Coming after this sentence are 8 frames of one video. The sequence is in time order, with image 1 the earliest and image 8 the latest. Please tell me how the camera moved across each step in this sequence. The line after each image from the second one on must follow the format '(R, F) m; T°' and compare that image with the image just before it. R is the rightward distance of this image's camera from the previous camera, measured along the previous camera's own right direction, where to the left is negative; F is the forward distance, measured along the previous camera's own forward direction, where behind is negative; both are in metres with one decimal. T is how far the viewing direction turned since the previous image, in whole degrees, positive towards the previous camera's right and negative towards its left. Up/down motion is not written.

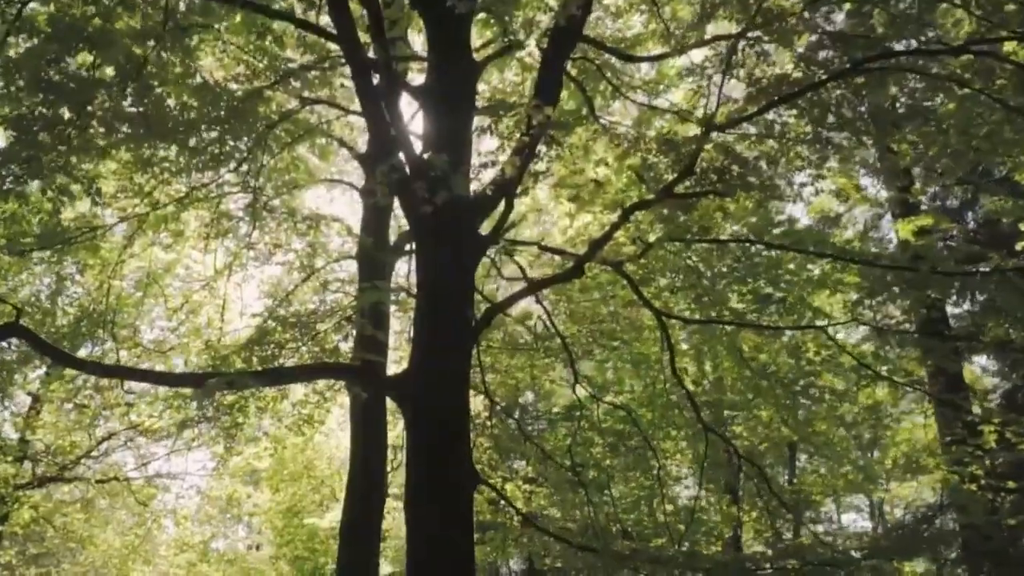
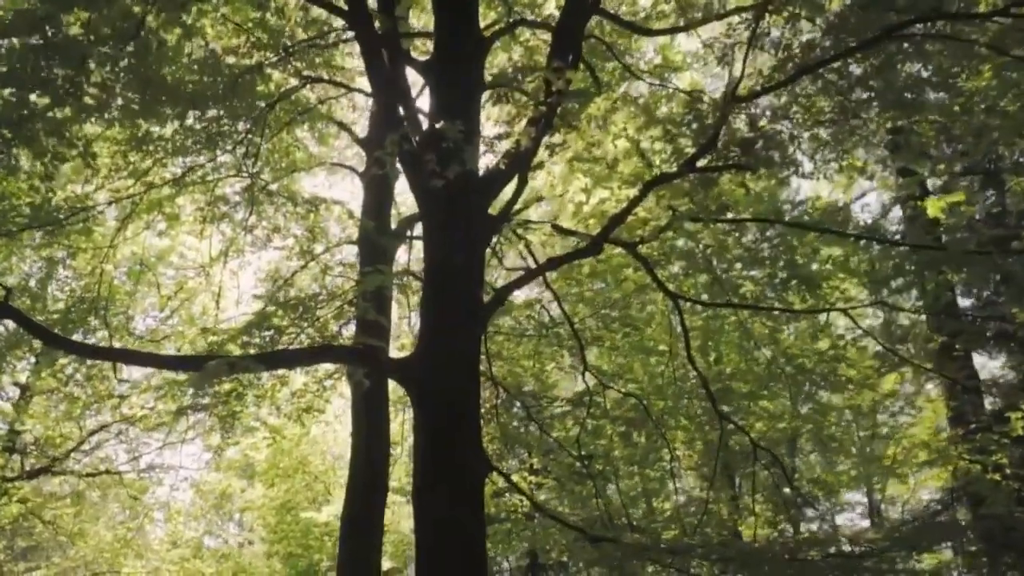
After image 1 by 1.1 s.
(-0.2, +0.3) m; +1°
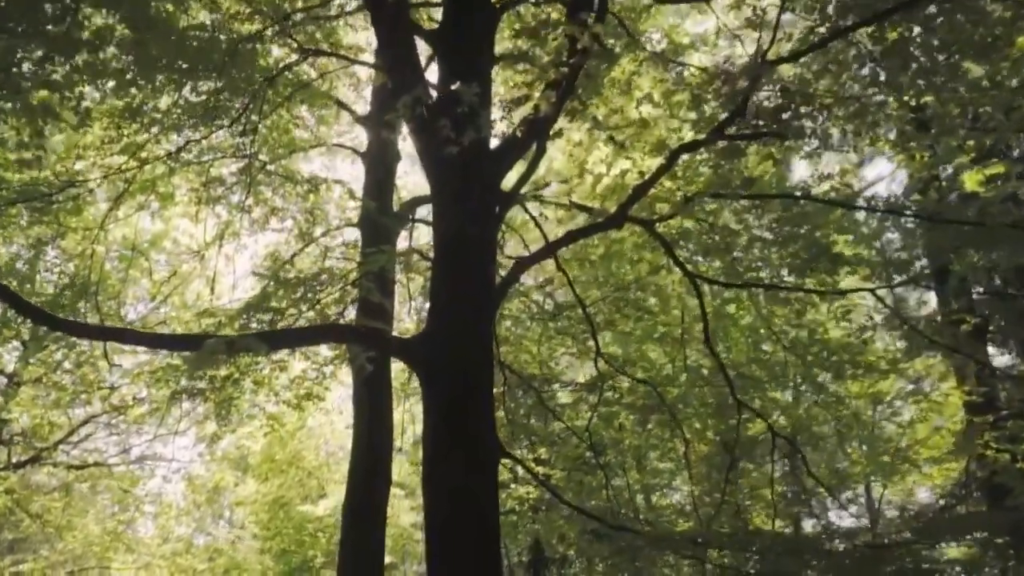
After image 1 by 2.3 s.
(-0.2, +0.4) m; +1°
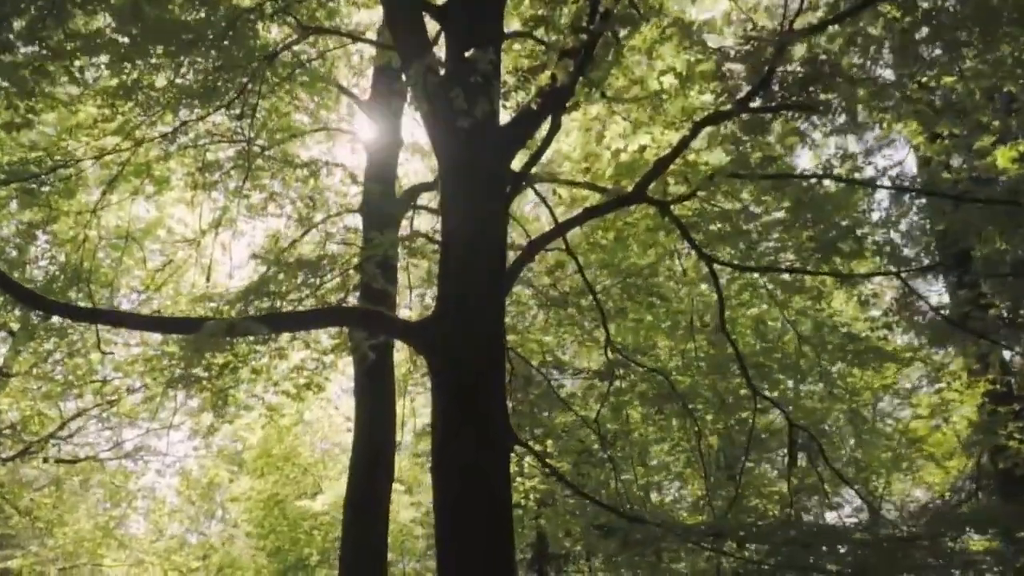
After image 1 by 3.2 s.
(-0.2, +0.3) m; 0°
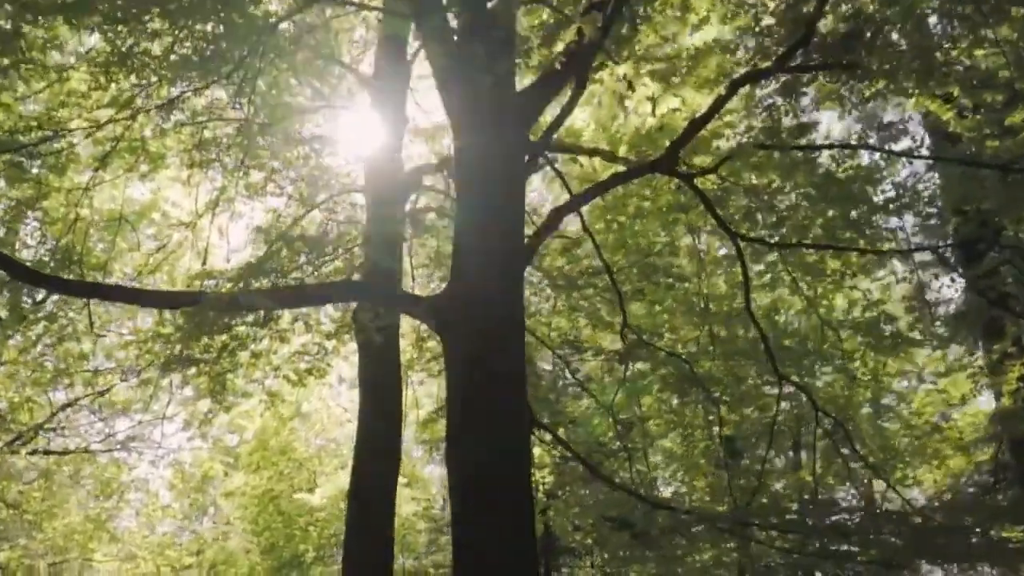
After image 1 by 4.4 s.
(-0.2, +0.4) m; +1°
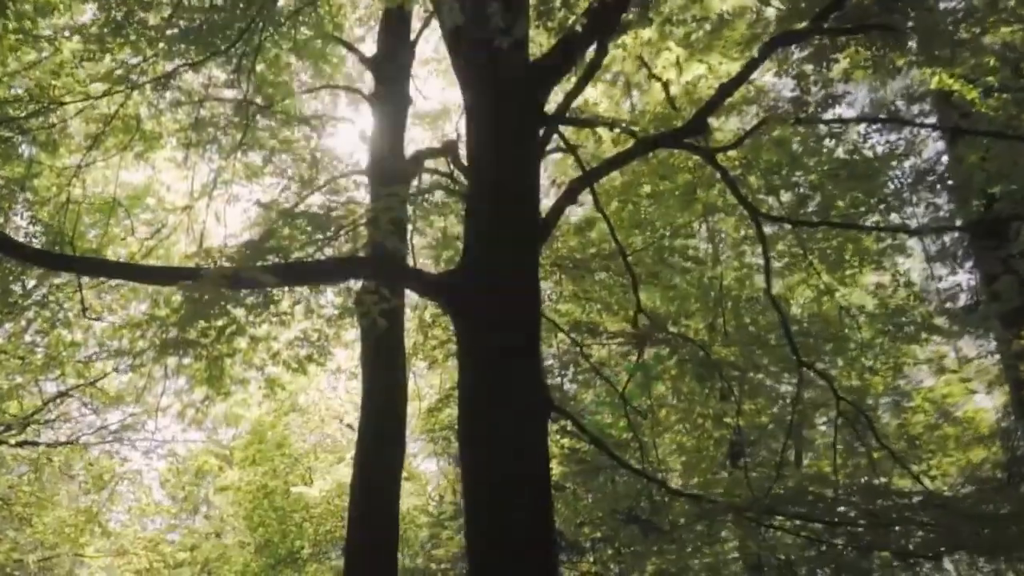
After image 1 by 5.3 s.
(-0.2, +0.3) m; 0°
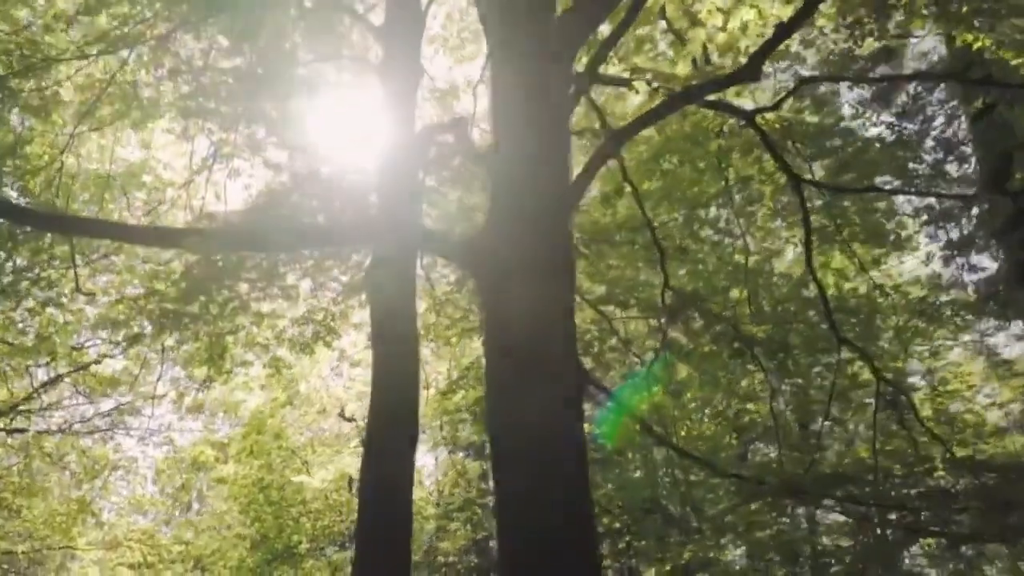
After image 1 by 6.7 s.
(-0.2, +0.4) m; 0°
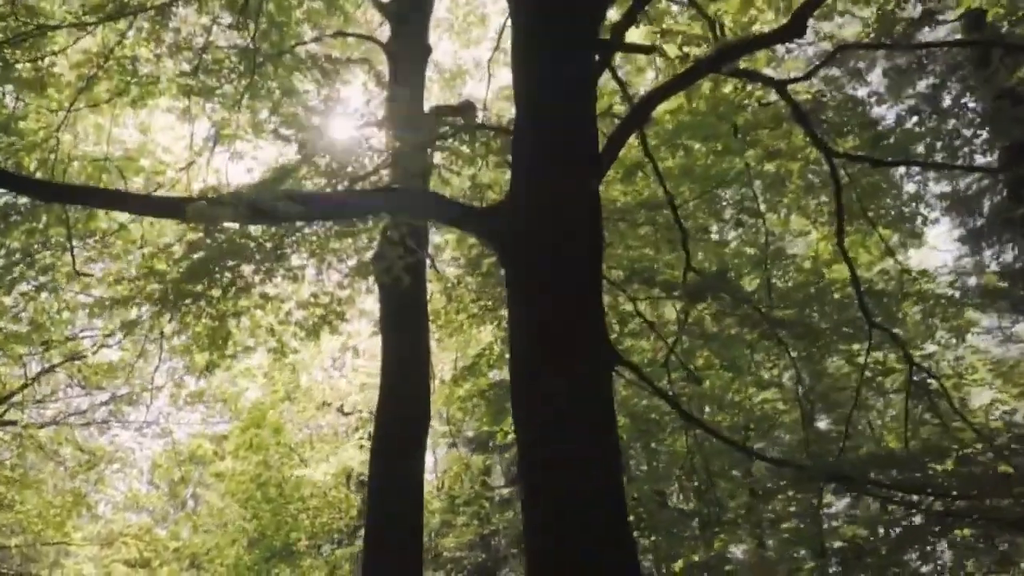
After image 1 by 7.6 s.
(-0.2, +0.3) m; 0°
